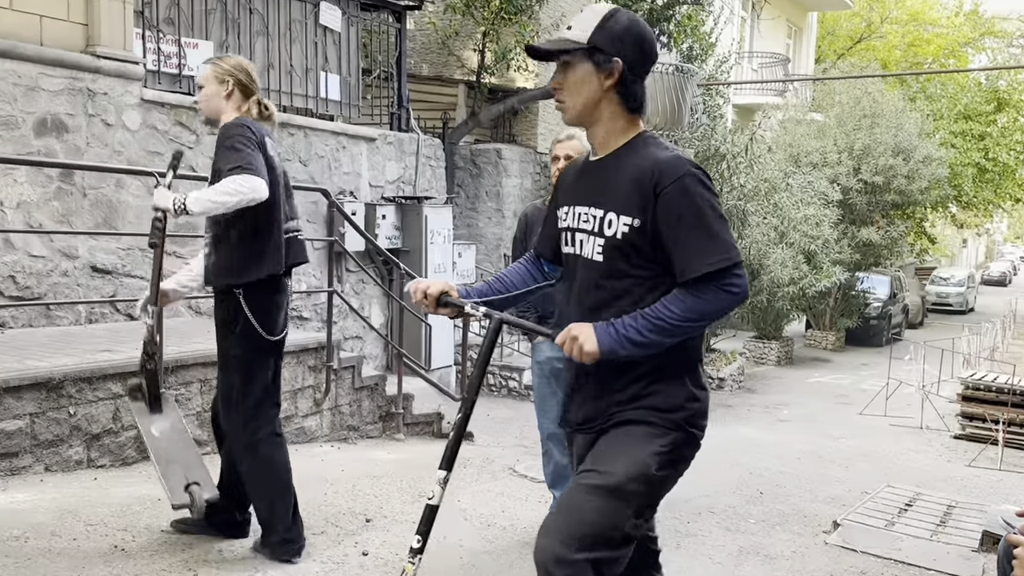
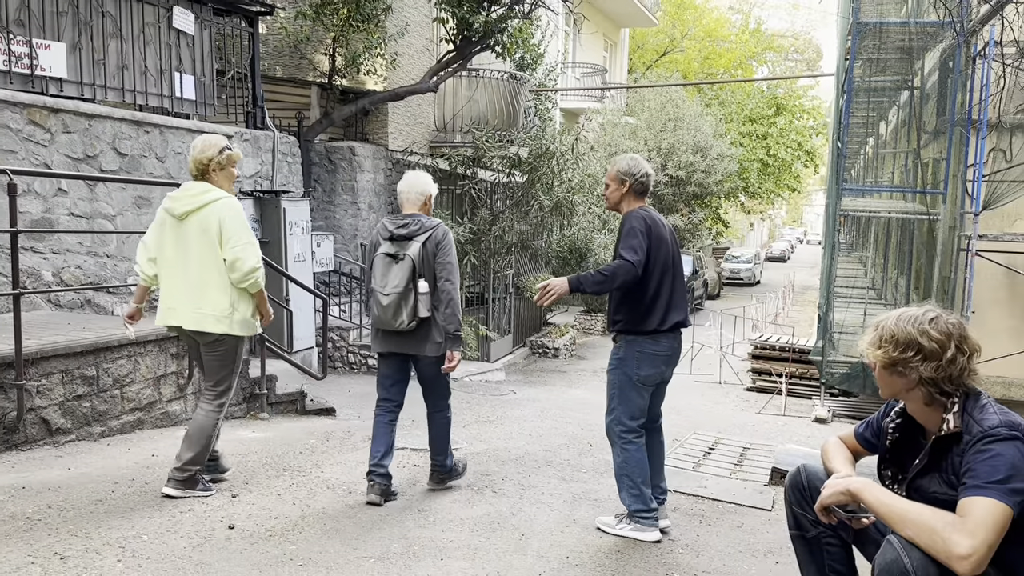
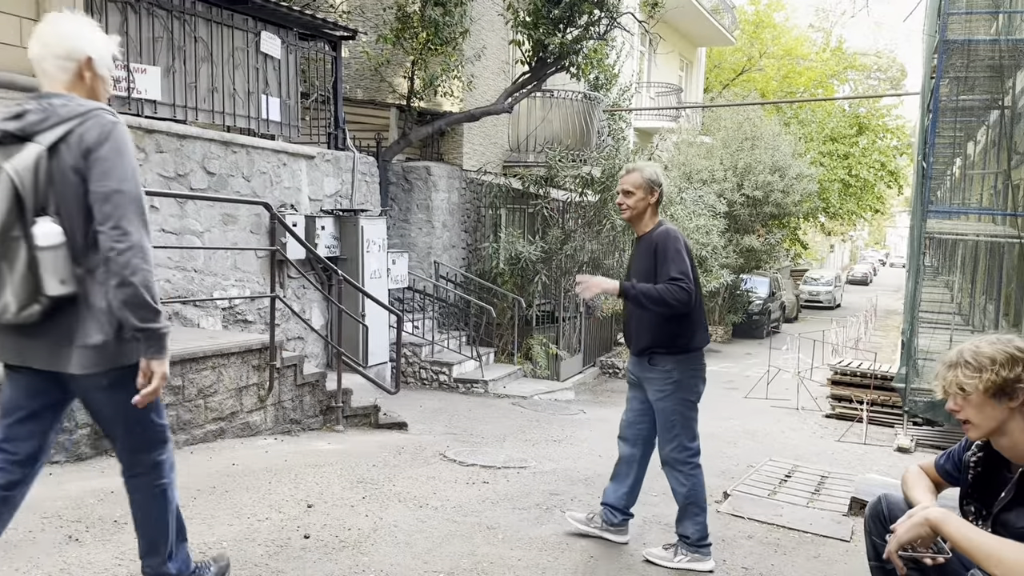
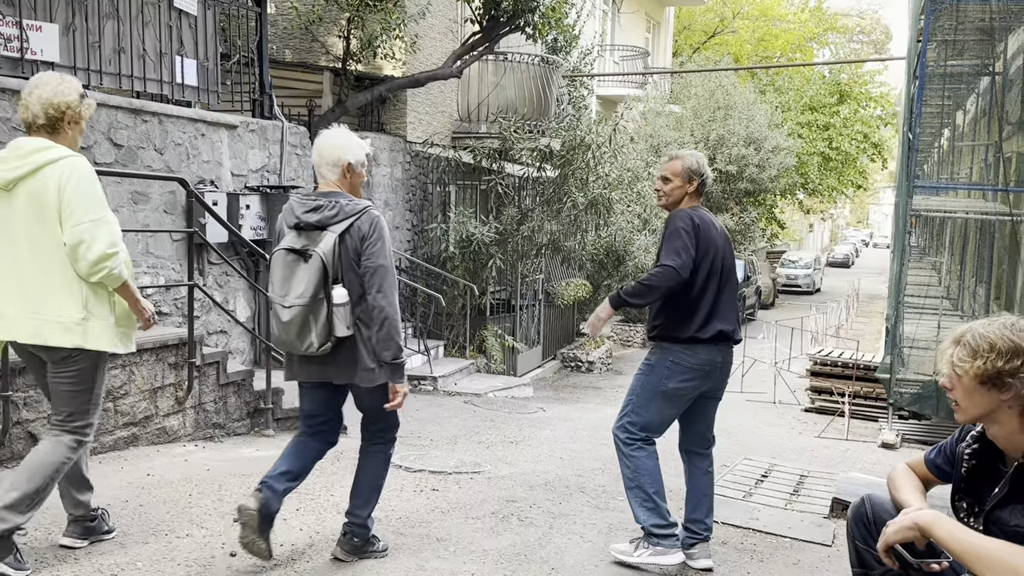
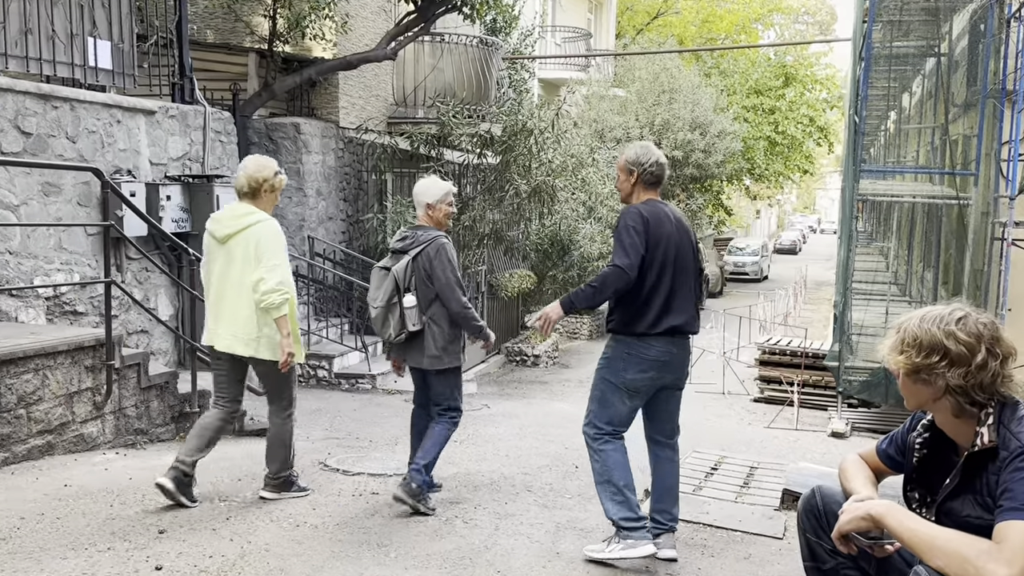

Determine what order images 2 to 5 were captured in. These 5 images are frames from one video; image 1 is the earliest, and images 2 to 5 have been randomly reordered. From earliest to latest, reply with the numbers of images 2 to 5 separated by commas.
3, 4, 2, 5
